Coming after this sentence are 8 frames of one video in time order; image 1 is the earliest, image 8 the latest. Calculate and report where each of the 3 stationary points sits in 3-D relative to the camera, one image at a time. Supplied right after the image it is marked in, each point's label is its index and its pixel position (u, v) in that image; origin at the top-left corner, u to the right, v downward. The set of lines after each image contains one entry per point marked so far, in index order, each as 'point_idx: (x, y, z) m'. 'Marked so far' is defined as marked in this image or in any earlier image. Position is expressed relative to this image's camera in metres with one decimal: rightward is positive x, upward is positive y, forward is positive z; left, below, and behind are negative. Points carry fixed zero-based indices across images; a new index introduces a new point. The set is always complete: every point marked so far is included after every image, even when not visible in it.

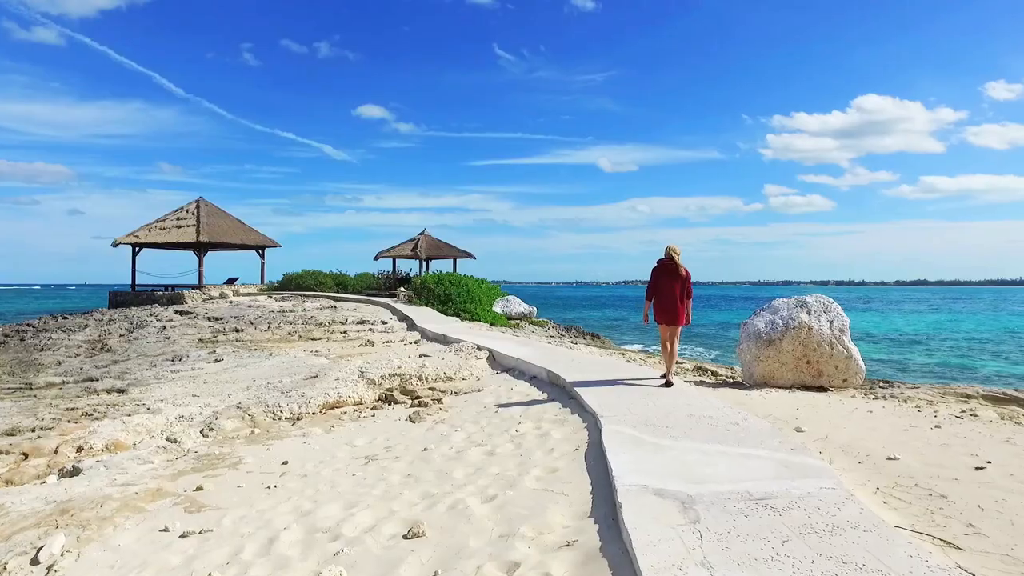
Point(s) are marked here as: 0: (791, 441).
0: (+2.1, -1.1, +4.9) m
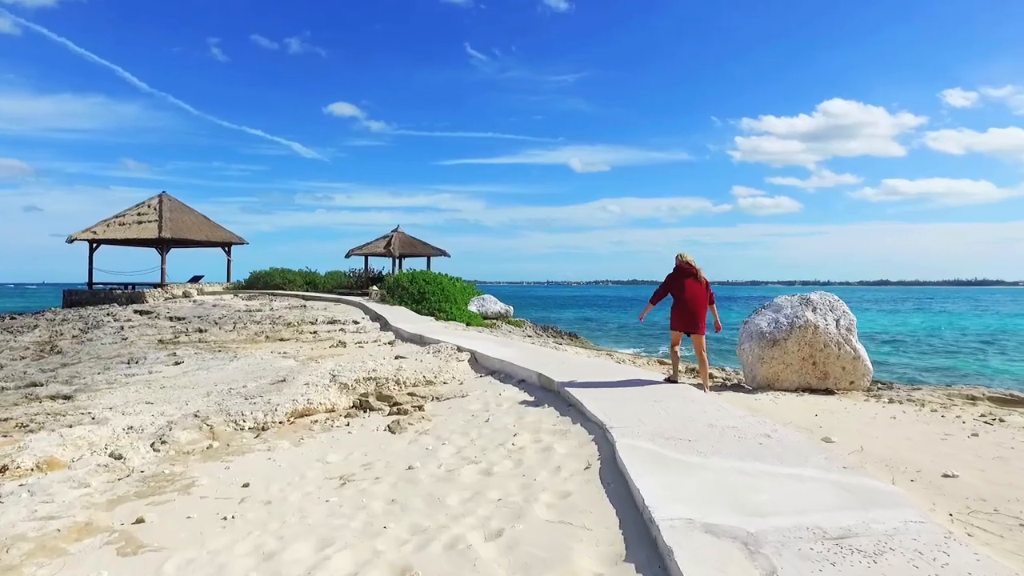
0: (+2.1, -1.1, +4.3) m
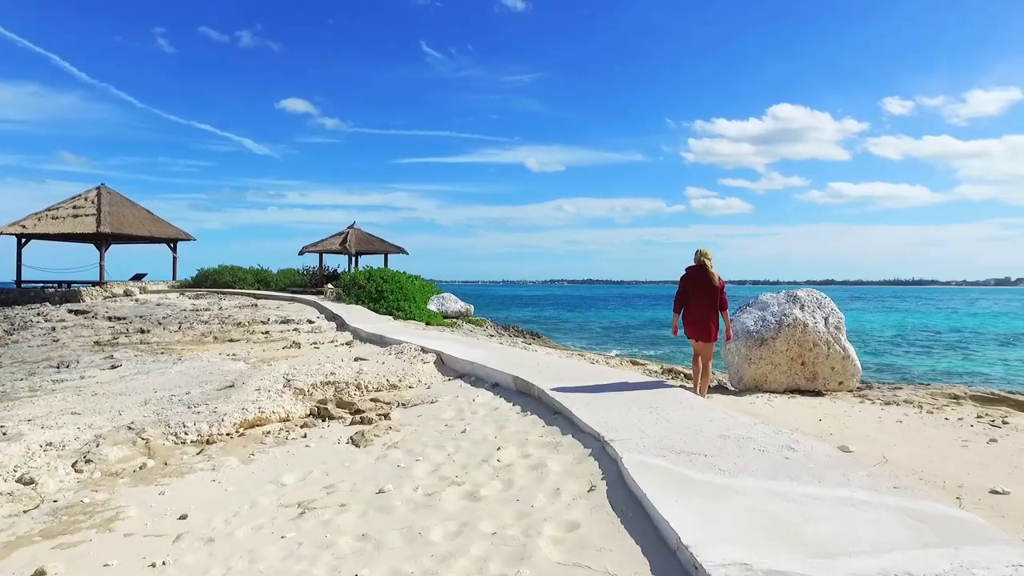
0: (+2.1, -1.1, +3.8) m
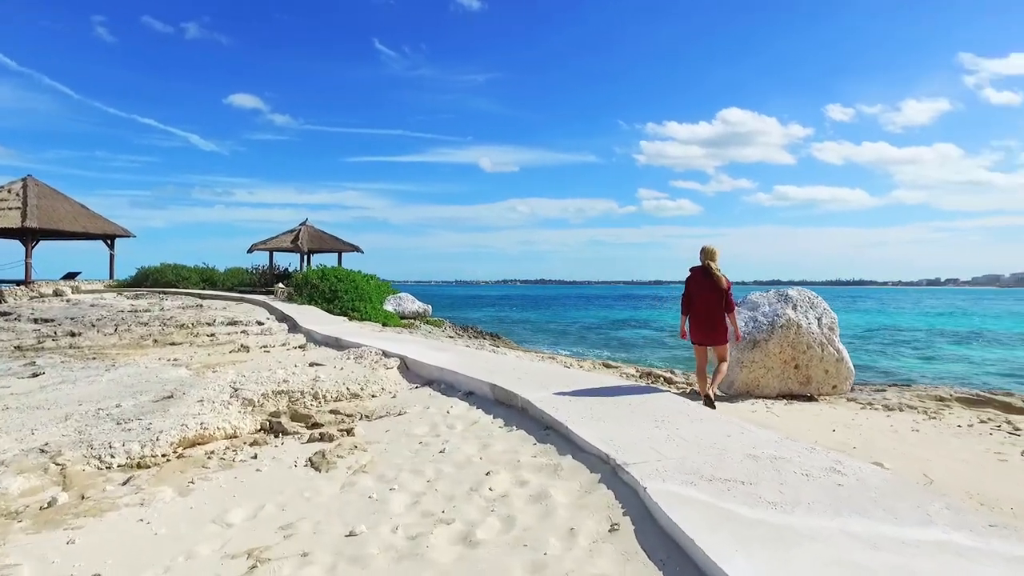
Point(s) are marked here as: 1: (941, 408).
0: (+2.1, -1.0, +3.2) m
1: (+5.1, -1.4, +7.8) m
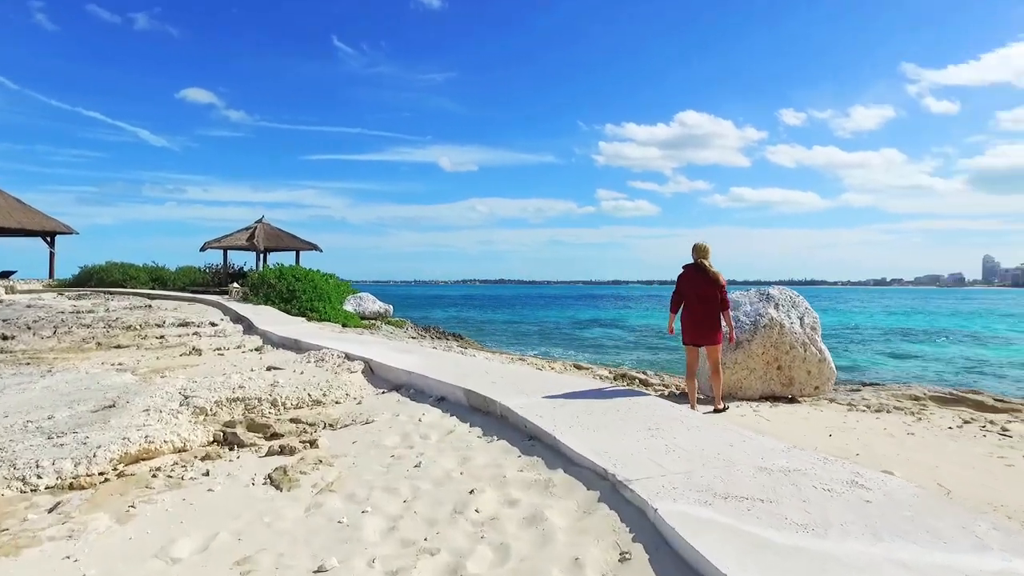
0: (+2.1, -1.0, +3.0) m
1: (+4.8, -1.4, +7.7) m
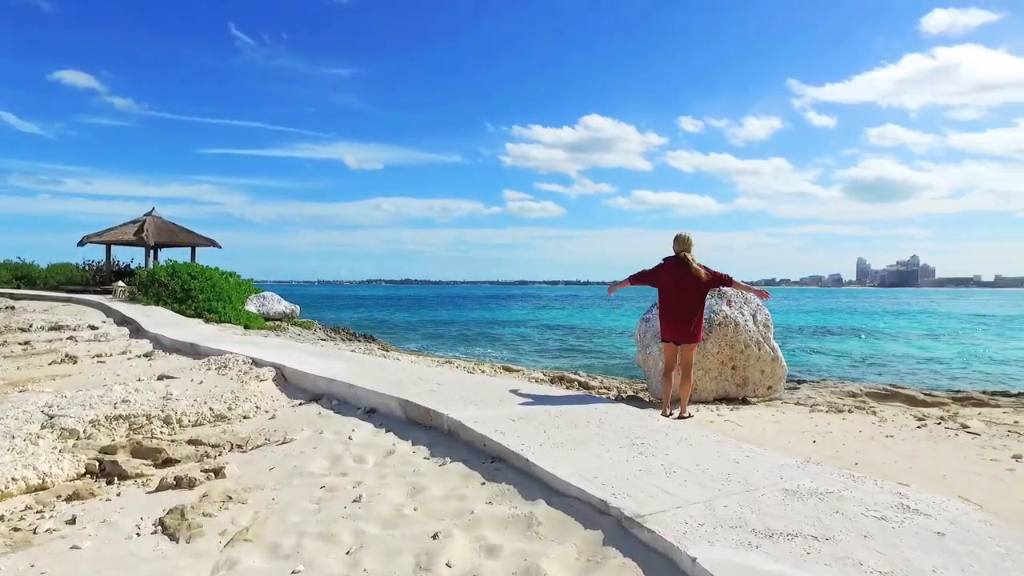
0: (+2.1, -1.0, +2.5) m
1: (+4.1, -1.3, +7.5) m
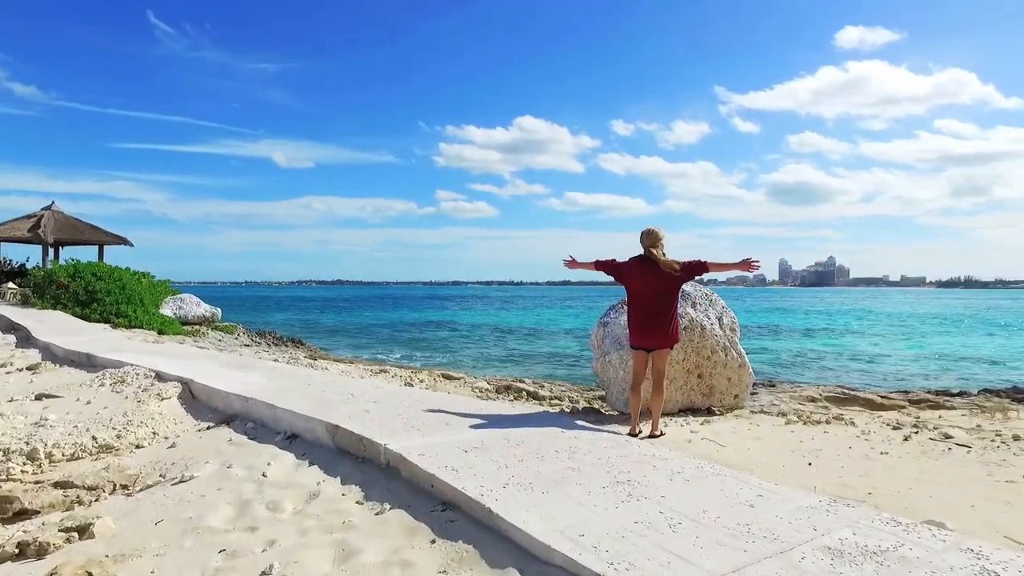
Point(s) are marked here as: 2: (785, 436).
0: (+2.0, -1.0, +1.9) m
1: (+3.5, -1.4, +7.1) m
2: (+2.1, -1.2, +5.2) m
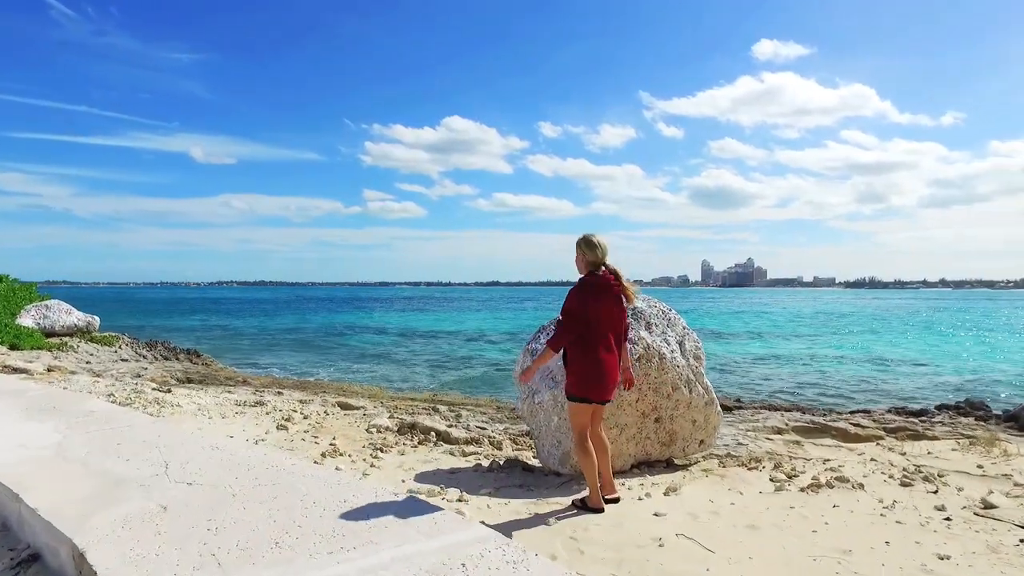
0: (+1.7, -1.1, +0.3) m
1: (+2.7, -1.5, +5.7) m
2: (+1.5, -1.3, +3.7) m
